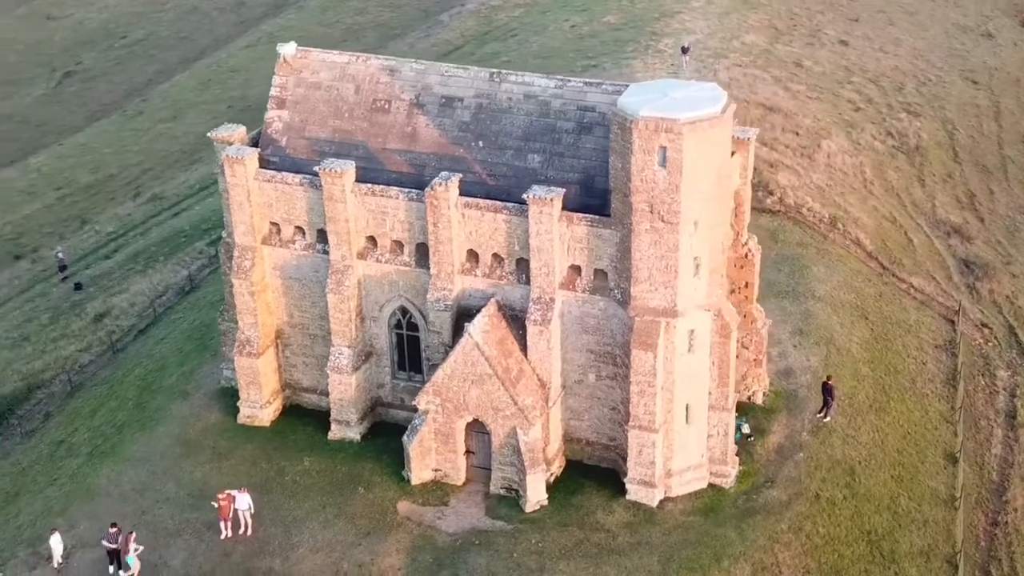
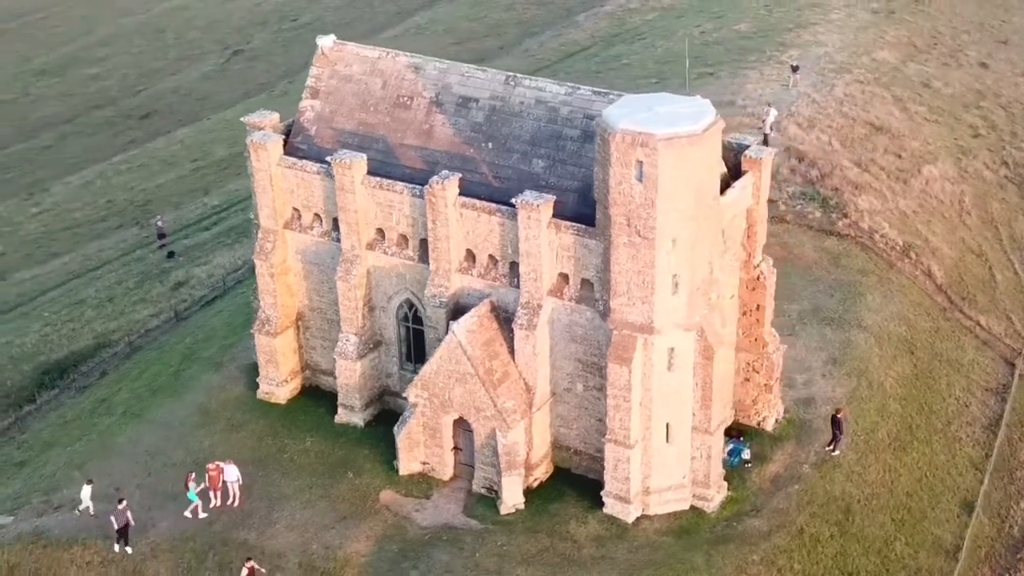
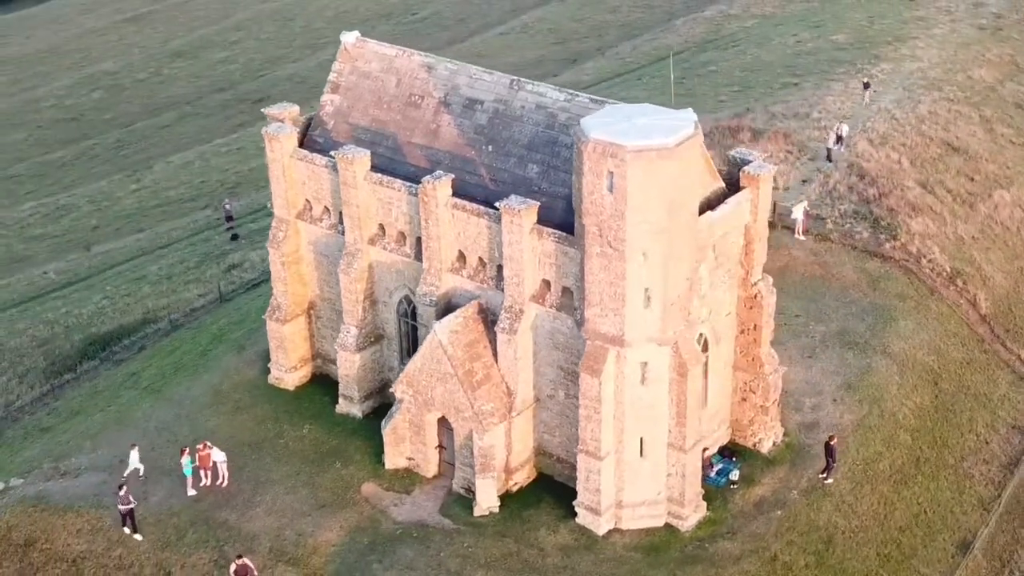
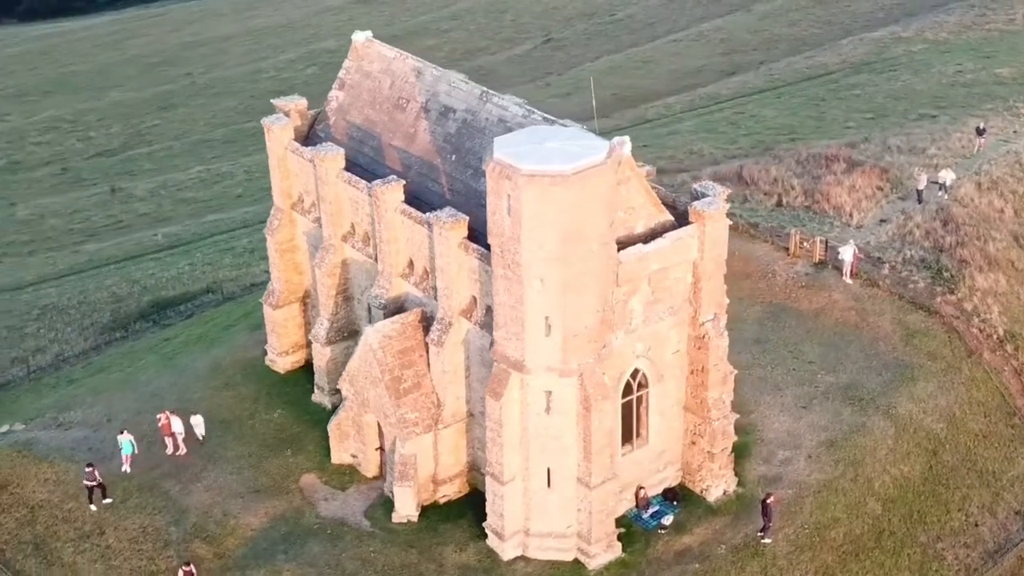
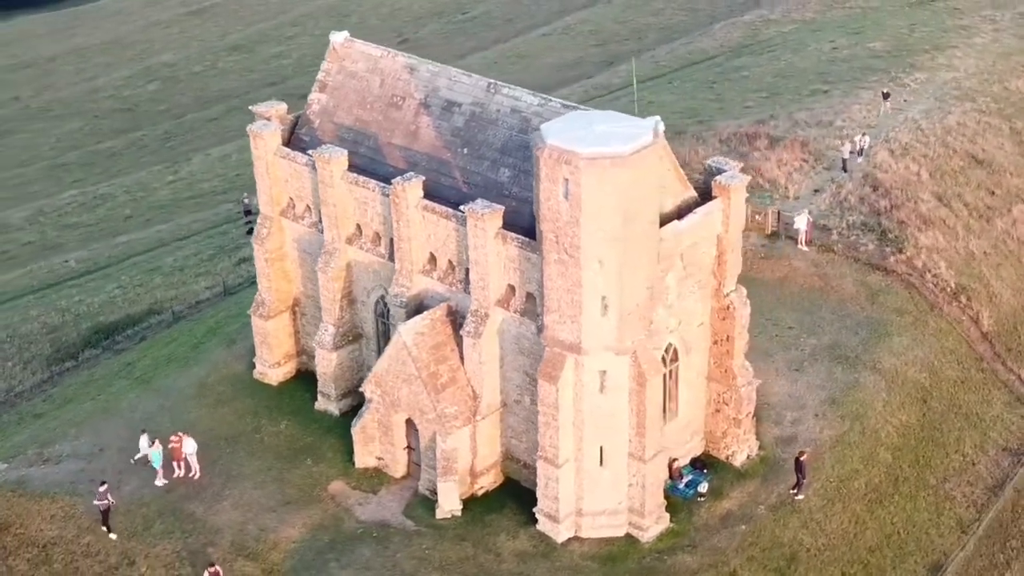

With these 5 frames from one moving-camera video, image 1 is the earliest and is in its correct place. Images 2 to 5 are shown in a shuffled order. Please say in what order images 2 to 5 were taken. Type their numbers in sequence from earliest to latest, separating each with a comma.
2, 3, 5, 4
